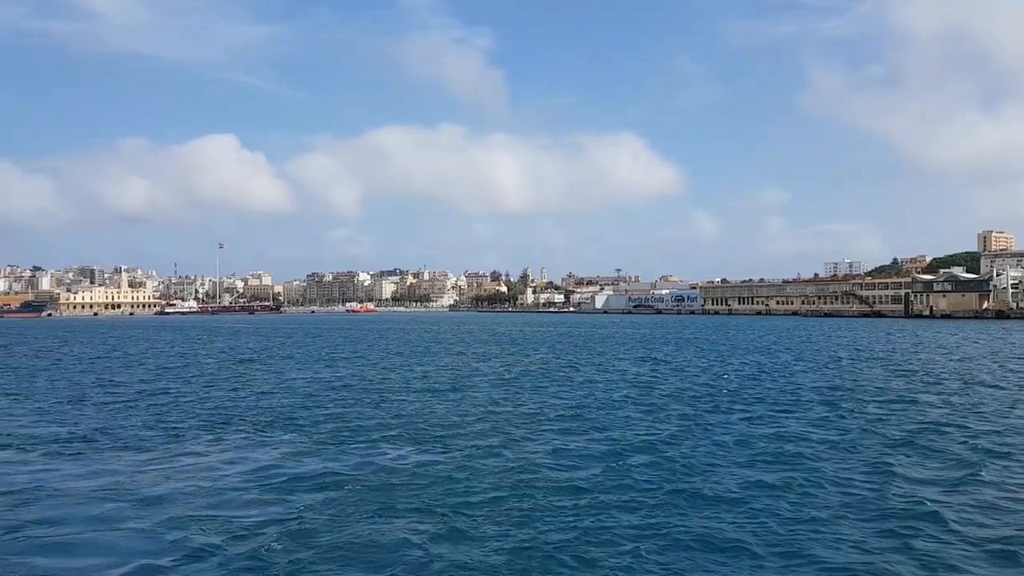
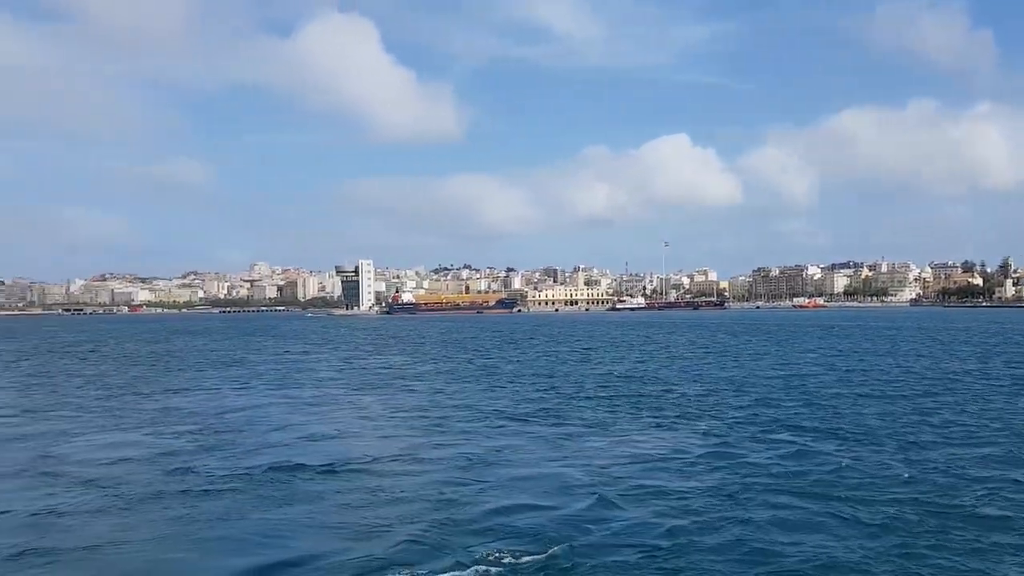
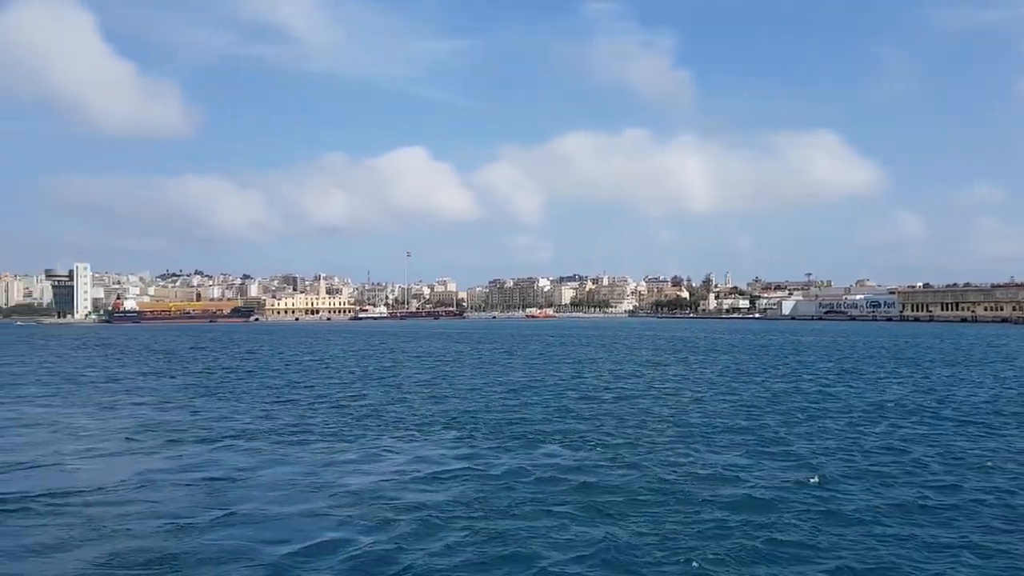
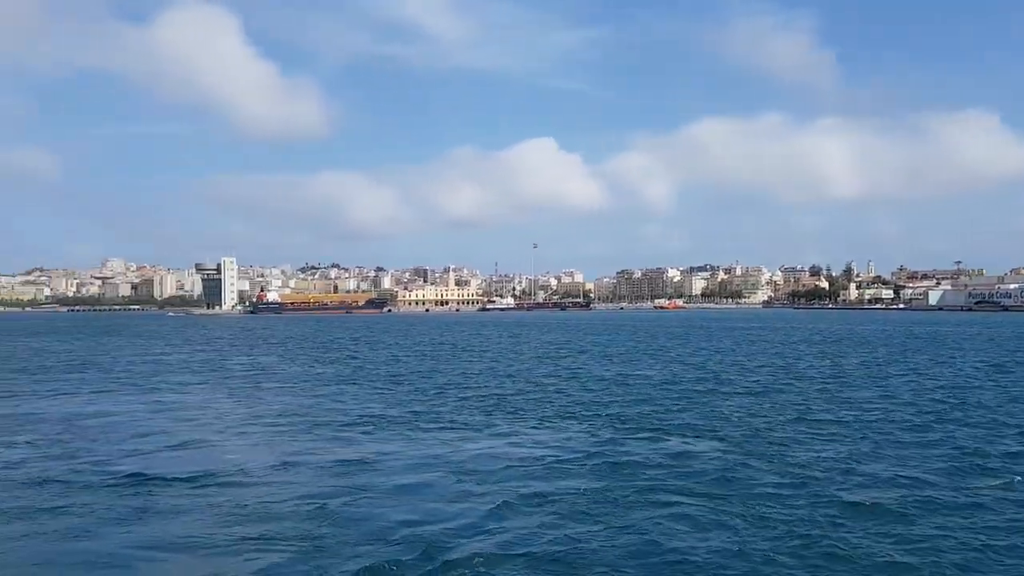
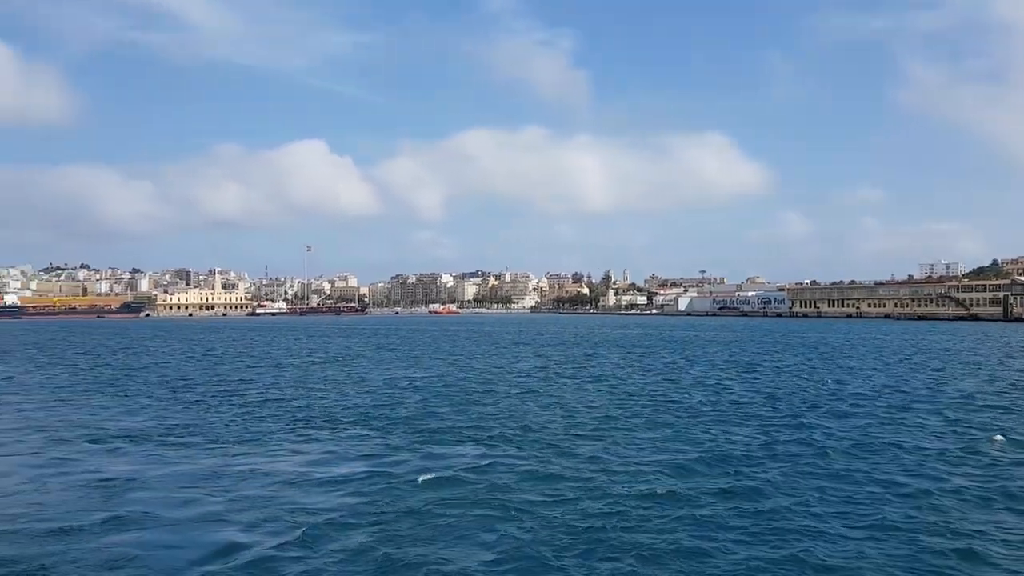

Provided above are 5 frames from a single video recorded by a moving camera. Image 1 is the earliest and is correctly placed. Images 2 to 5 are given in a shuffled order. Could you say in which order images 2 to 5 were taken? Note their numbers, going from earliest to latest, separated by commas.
5, 3, 4, 2
